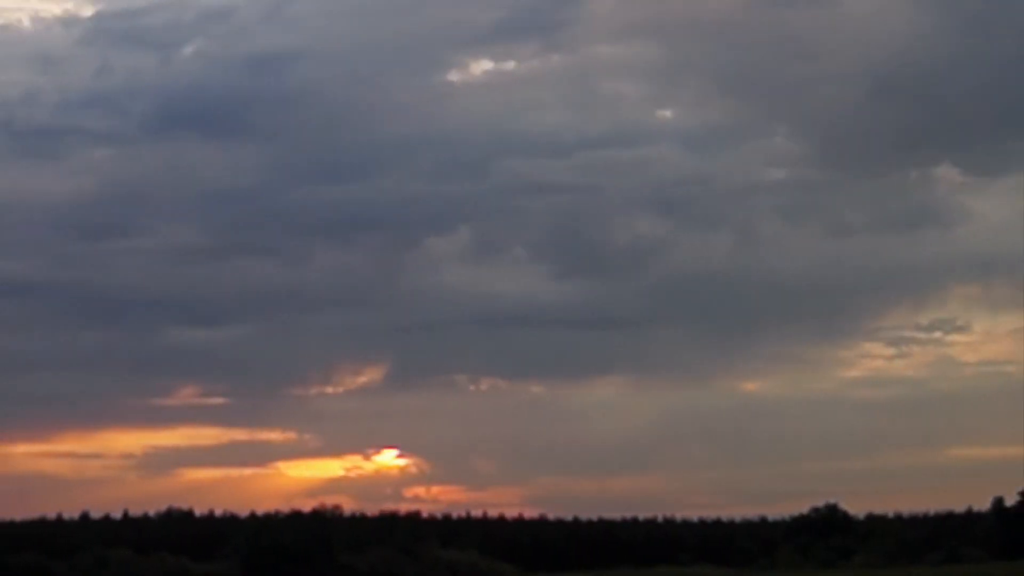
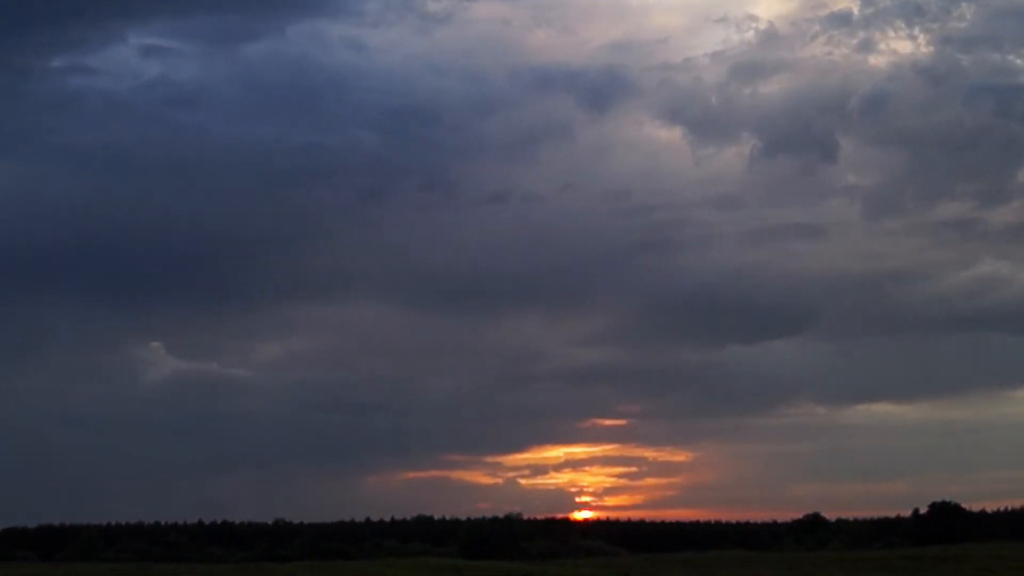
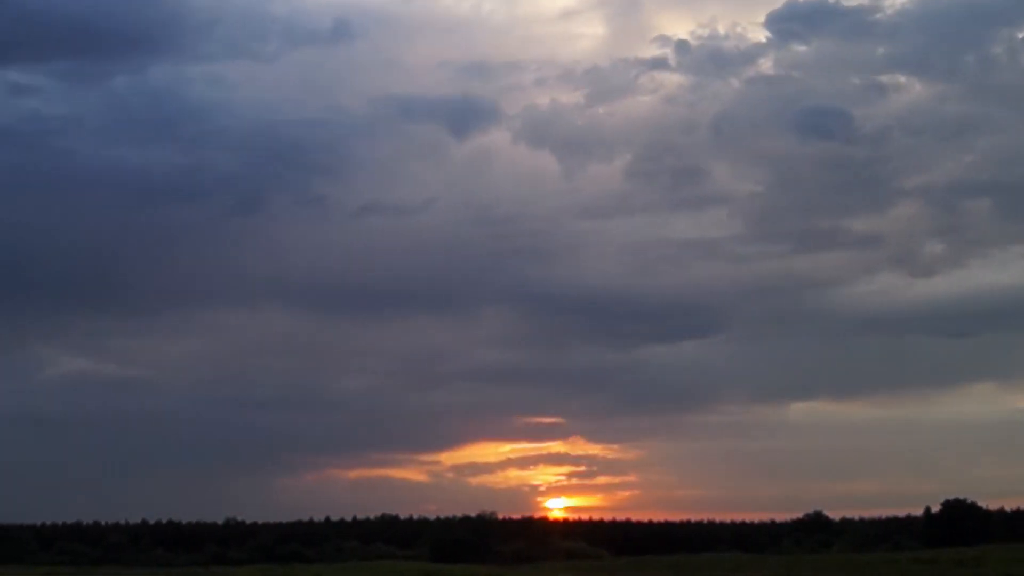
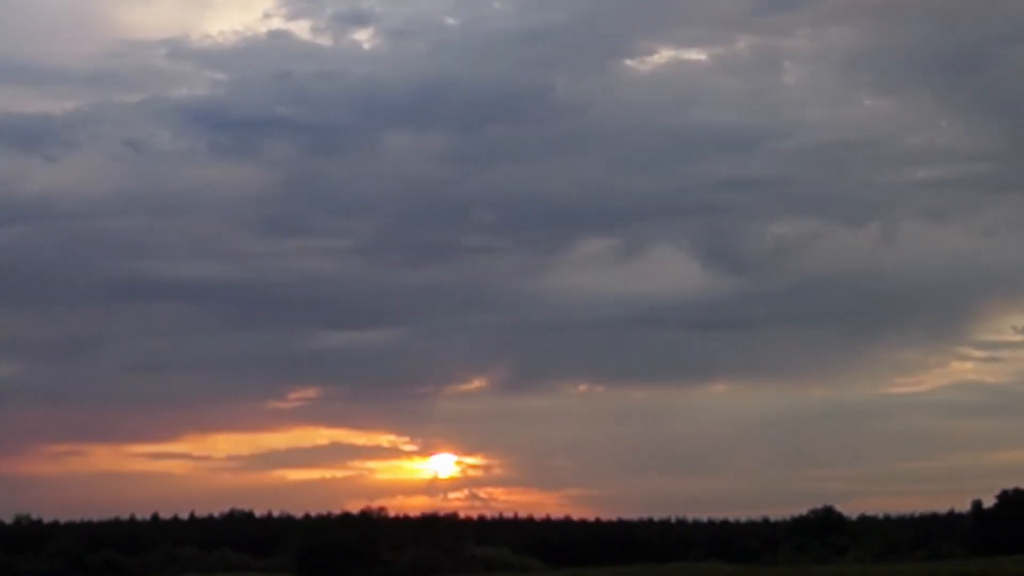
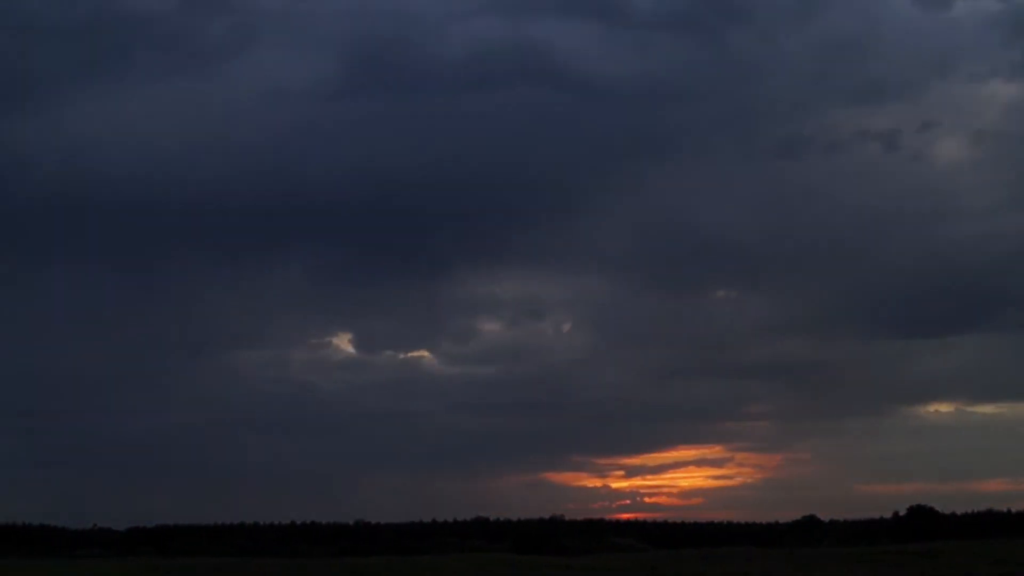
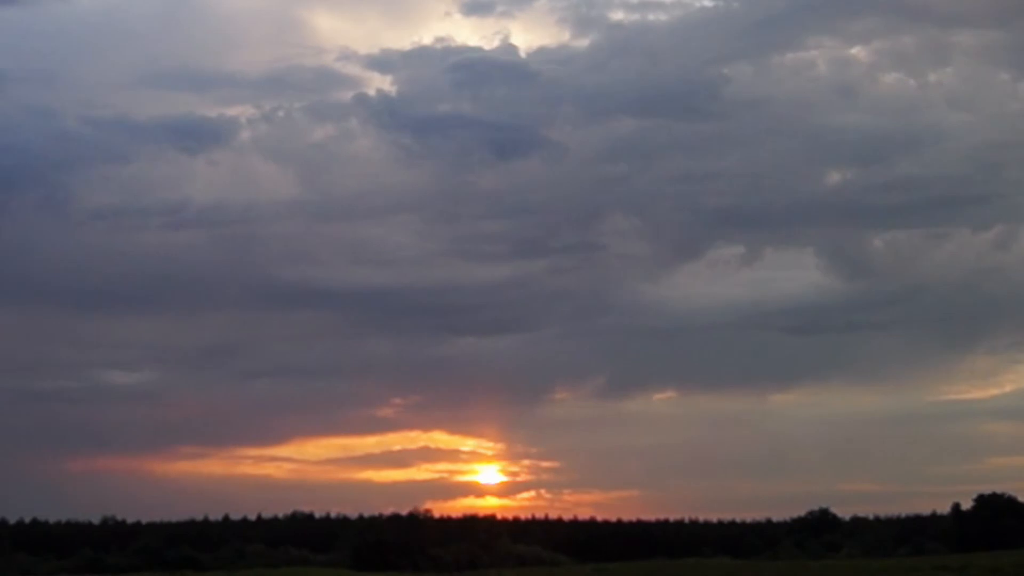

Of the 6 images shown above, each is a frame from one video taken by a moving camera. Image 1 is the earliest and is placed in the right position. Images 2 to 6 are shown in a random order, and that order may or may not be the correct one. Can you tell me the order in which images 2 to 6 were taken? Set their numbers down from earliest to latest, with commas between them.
4, 6, 3, 2, 5
